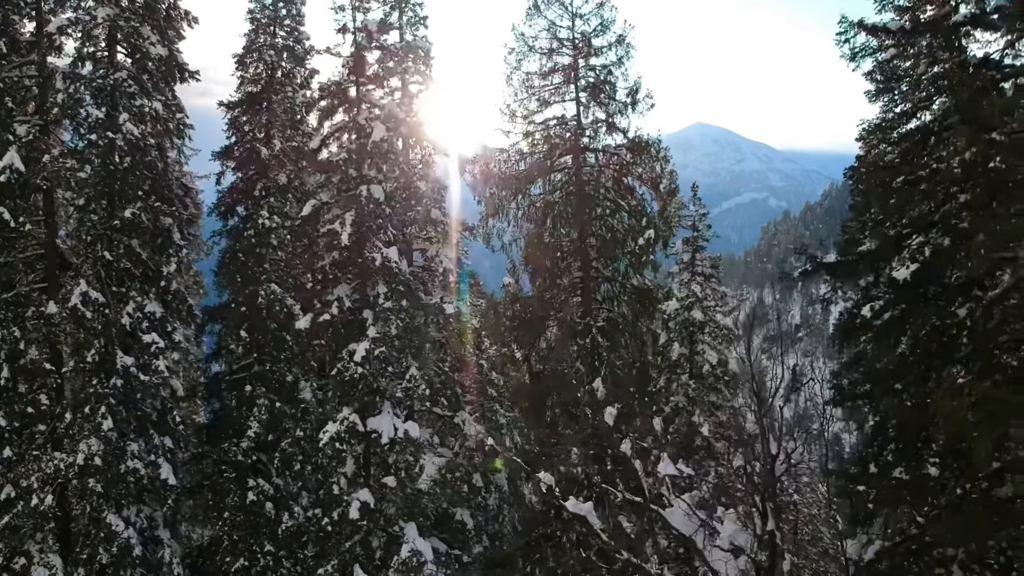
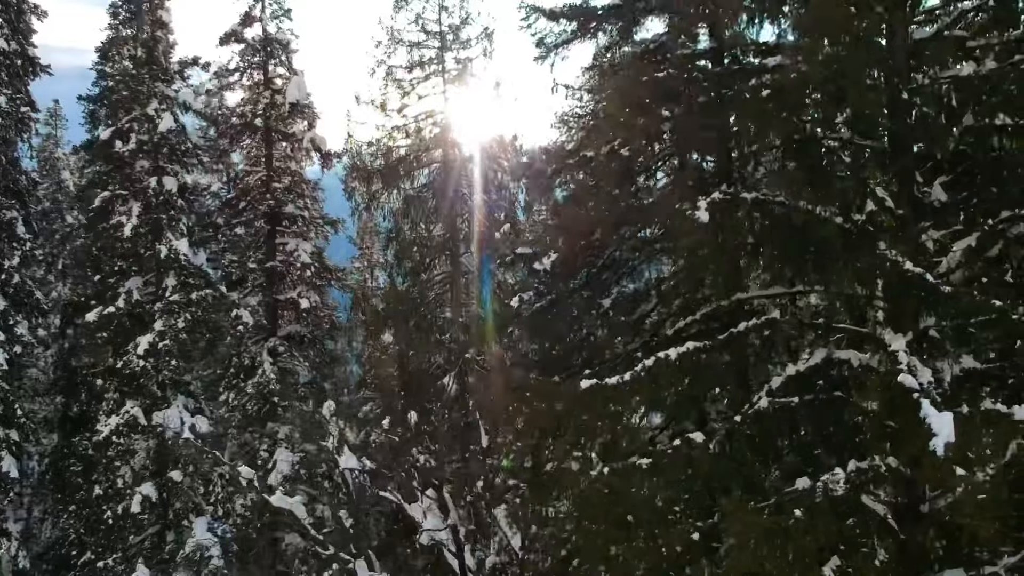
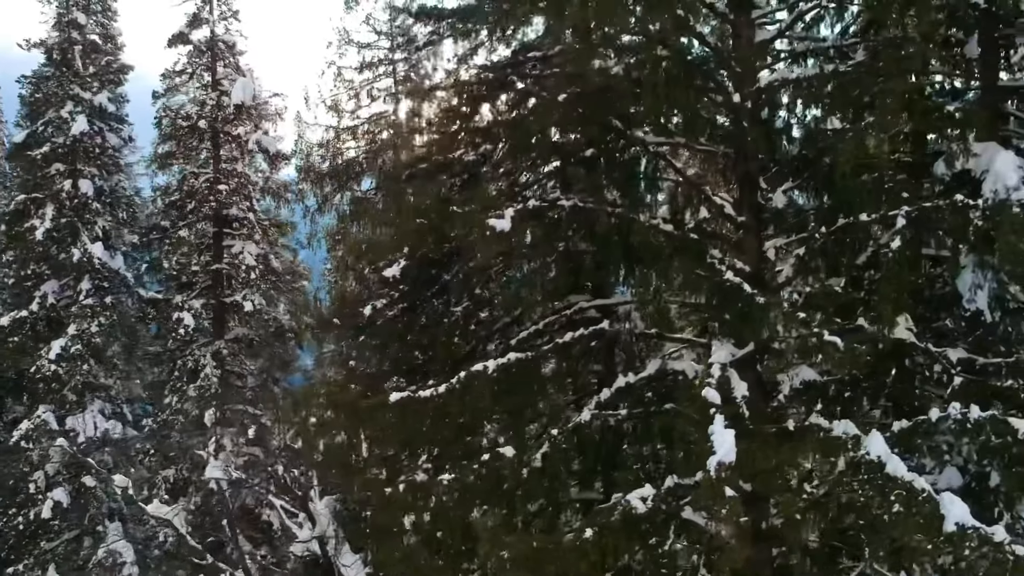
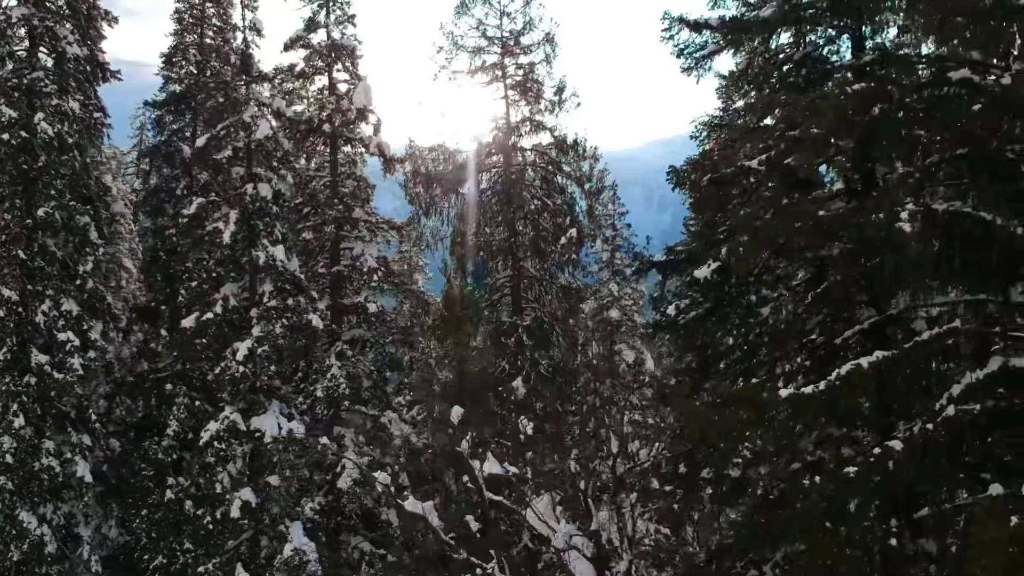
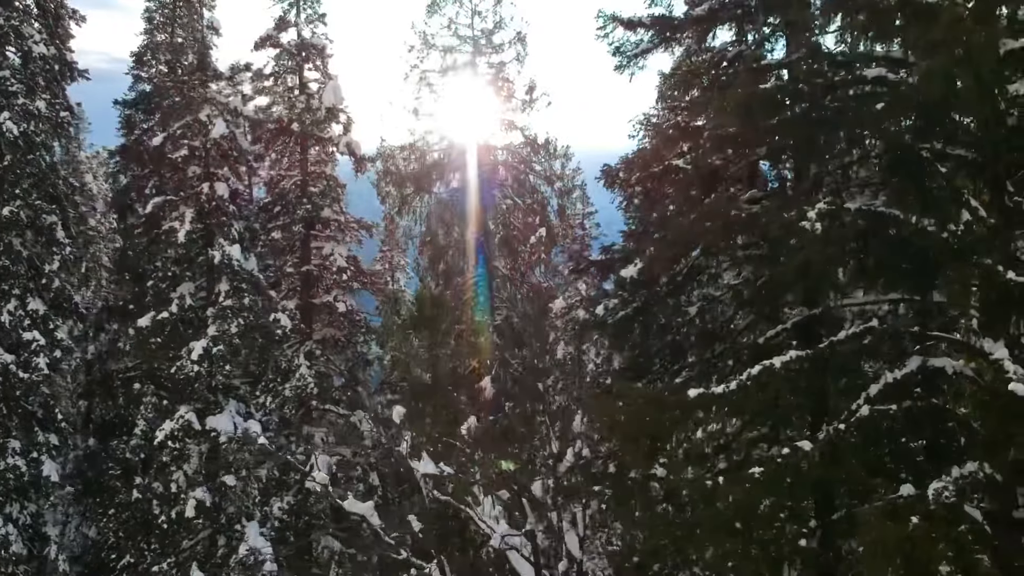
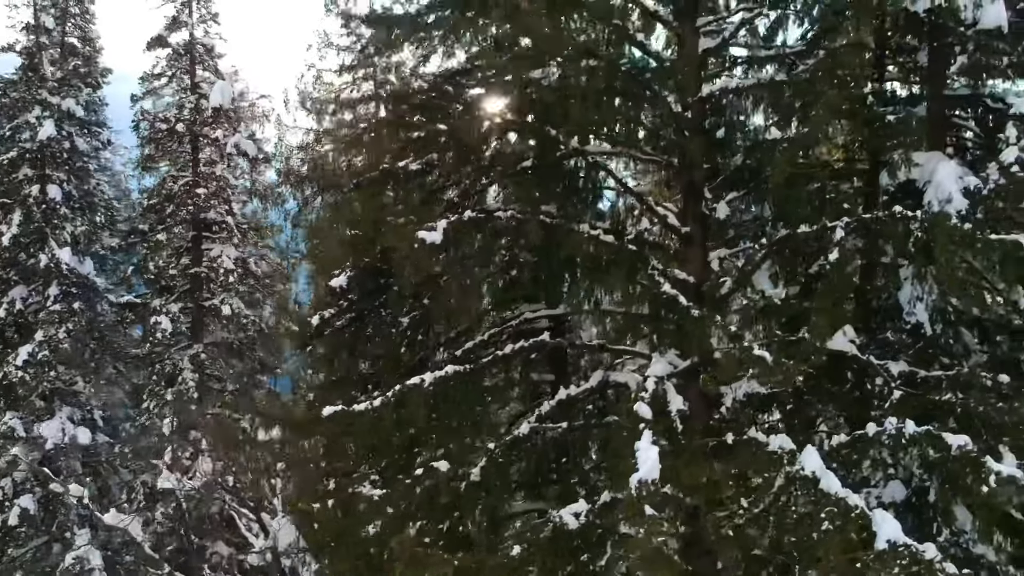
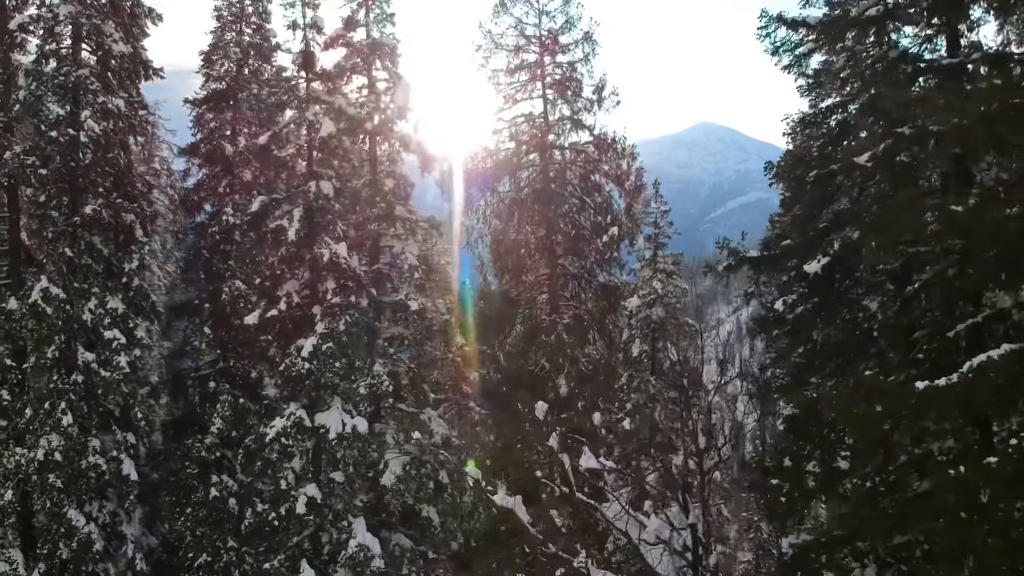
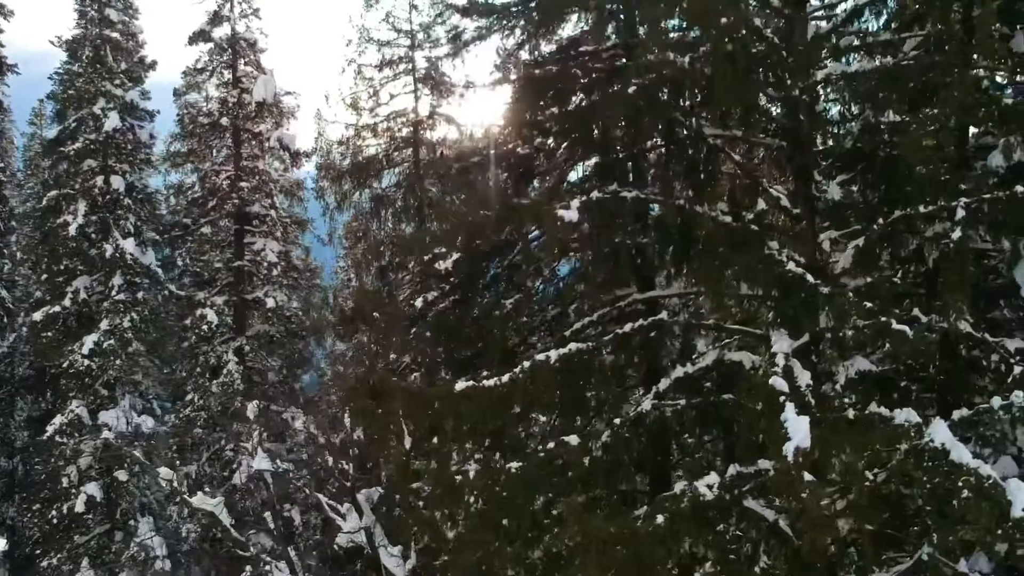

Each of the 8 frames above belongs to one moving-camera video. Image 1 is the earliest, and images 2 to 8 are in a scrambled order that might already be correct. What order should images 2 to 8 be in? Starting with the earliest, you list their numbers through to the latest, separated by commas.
7, 4, 5, 2, 8, 3, 6
